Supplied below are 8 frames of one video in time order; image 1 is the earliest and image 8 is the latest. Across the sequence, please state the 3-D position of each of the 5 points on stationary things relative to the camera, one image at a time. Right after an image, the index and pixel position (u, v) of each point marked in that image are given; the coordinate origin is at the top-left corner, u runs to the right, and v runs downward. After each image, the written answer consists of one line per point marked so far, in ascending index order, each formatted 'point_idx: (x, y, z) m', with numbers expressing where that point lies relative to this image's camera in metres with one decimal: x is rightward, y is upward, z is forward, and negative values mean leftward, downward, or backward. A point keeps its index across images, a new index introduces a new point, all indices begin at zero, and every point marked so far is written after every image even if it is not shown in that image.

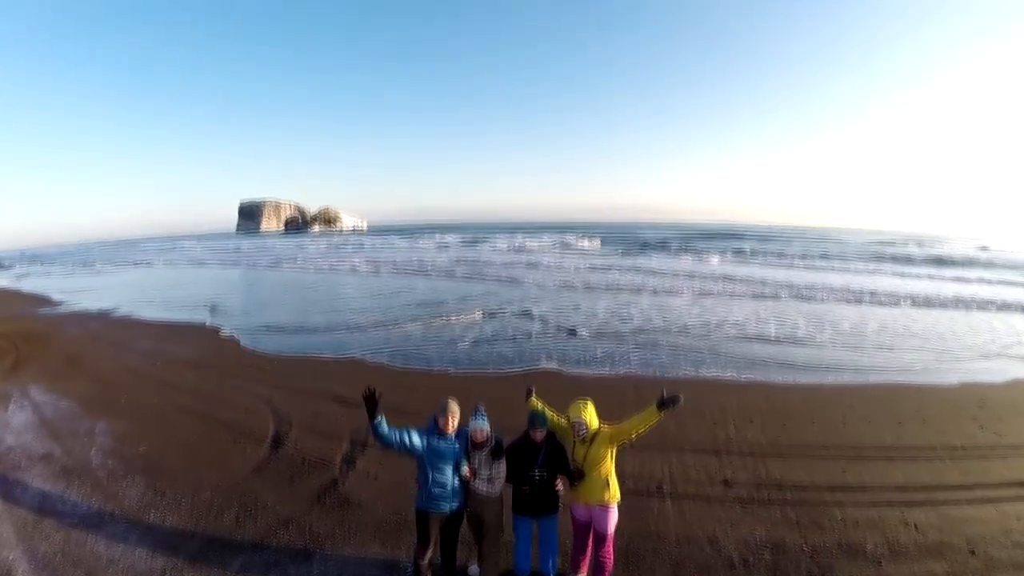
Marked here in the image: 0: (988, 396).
0: (+4.7, -1.2, +5.1) m
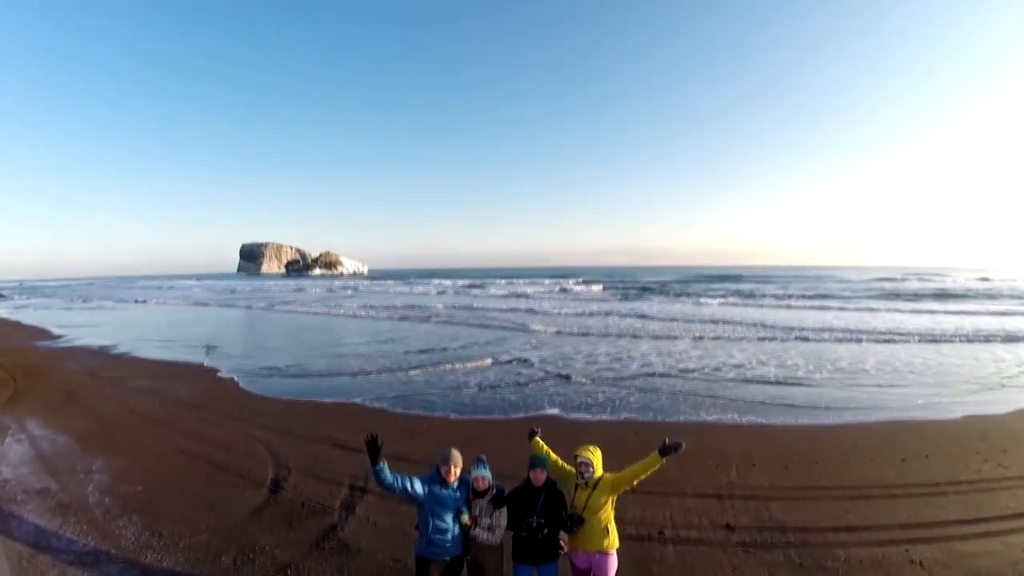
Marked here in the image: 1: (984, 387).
0: (+4.8, -1.5, +5.0) m
1: (+7.0, -1.4, +7.2) m
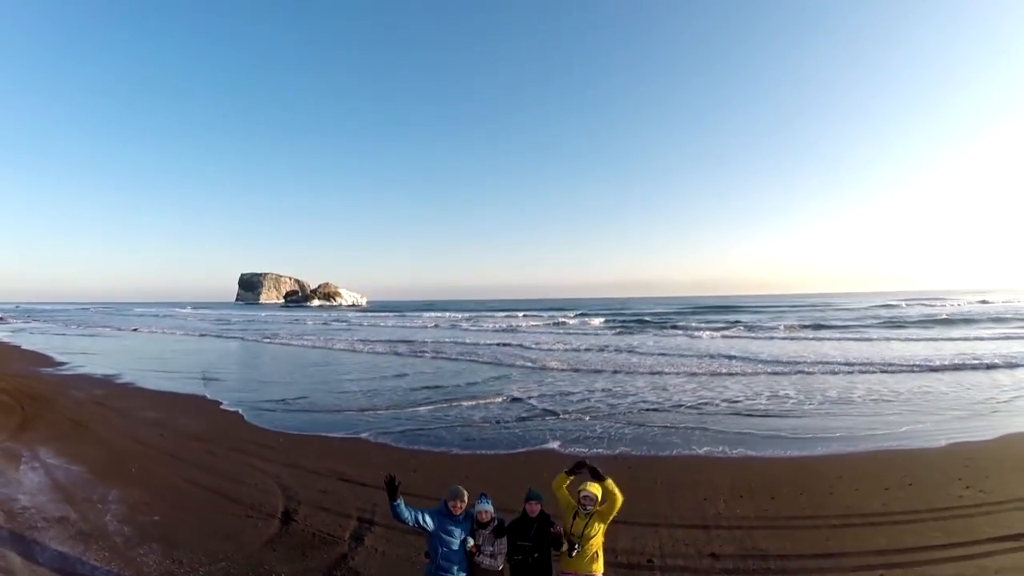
0: (+4.8, -1.9, +5.1) m
1: (+7.0, -2.0, +7.4) m
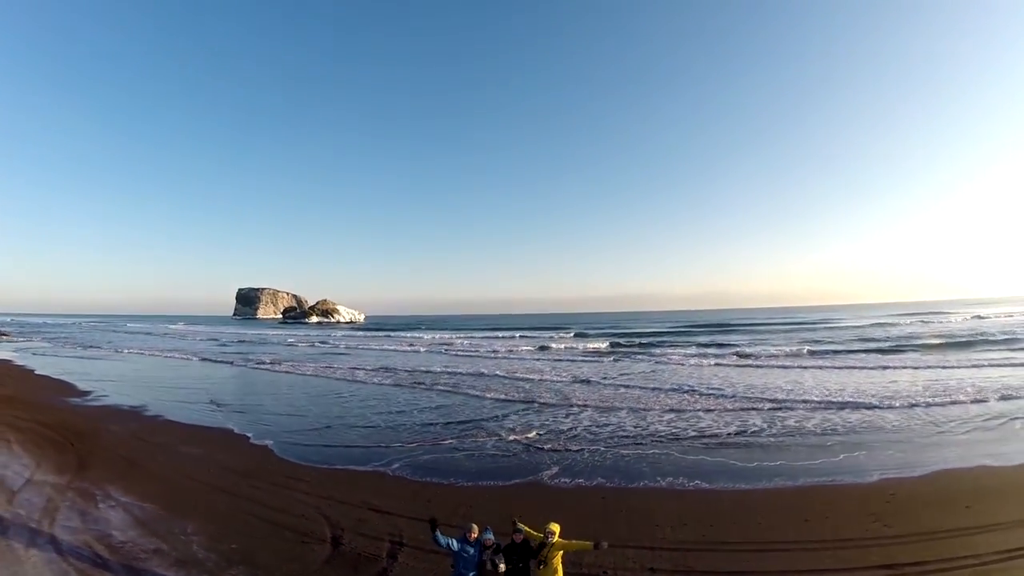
0: (+4.7, -2.6, +6.2) m
1: (+6.9, -2.8, +8.4) m
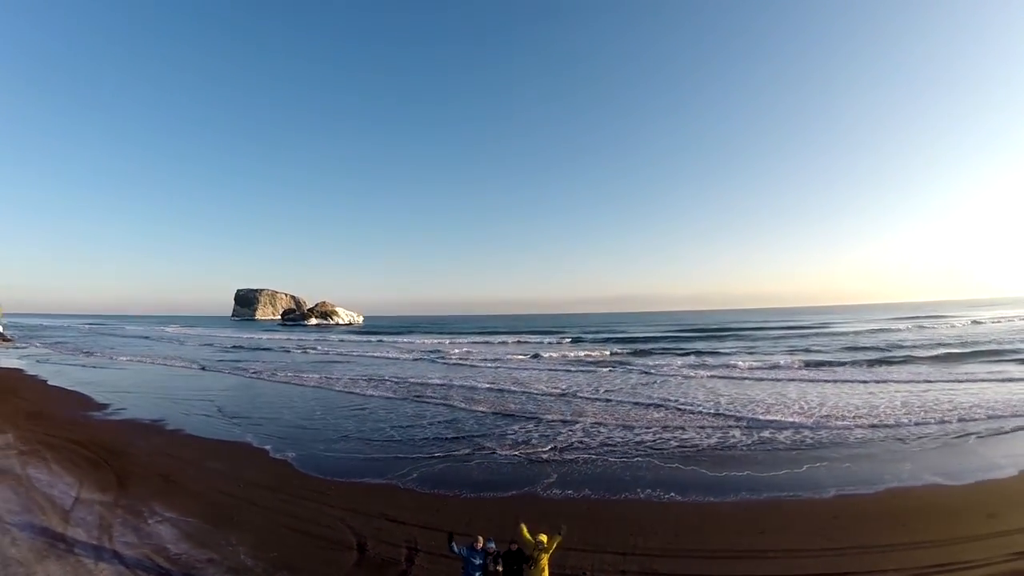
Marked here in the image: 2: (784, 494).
0: (+4.7, -3.1, +7.0) m
1: (+6.8, -3.3, +9.3) m
2: (+4.1, -3.1, +7.5) m
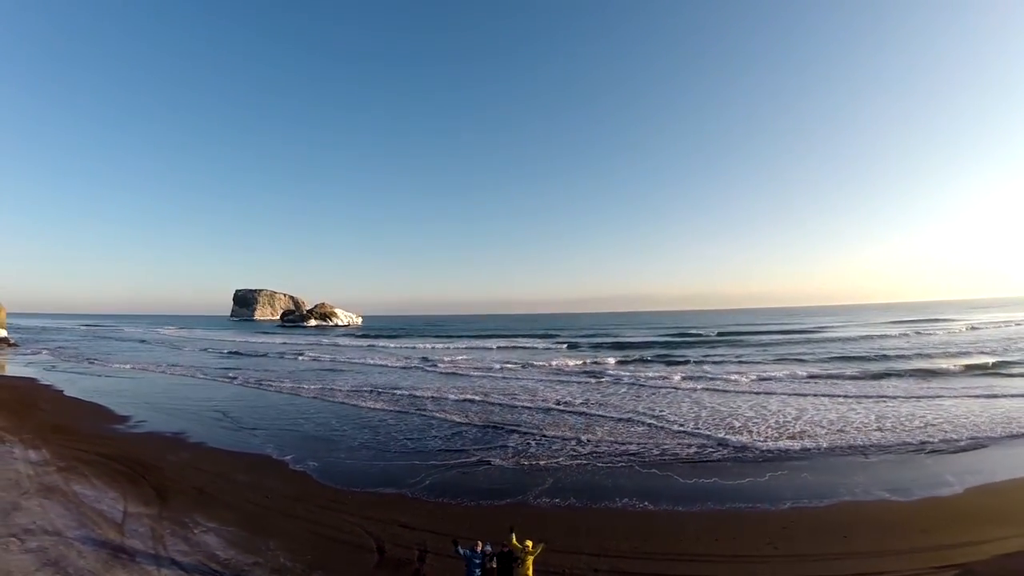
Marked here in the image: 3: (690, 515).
0: (+4.6, -3.7, +8.1) m
1: (+6.7, -3.9, +10.3) m
2: (+4.0, -3.7, +8.5) m
3: (+2.9, -3.6, +8.0) m
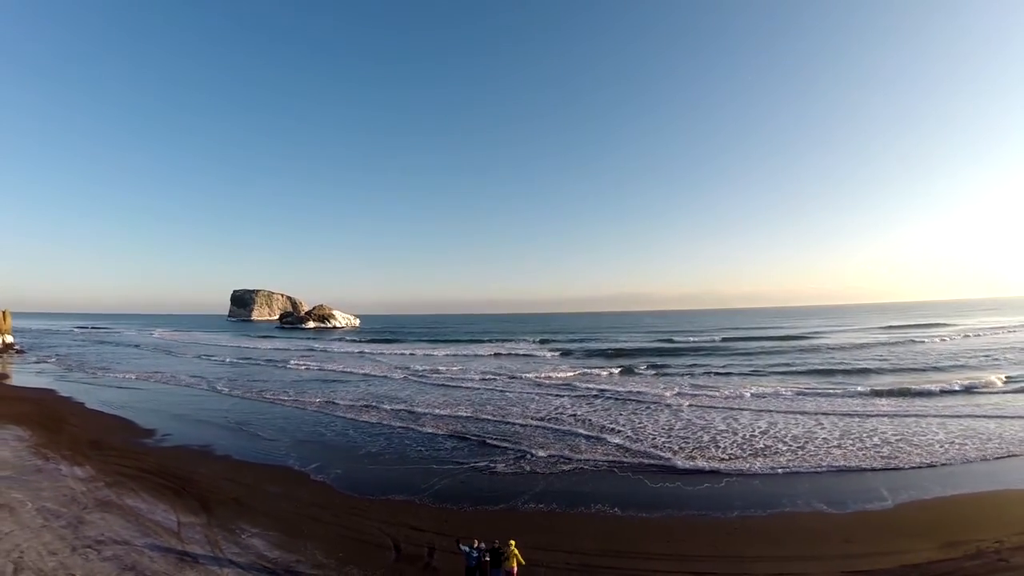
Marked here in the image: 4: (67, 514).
0: (+4.4, -4.5, +9.7) m
1: (+6.5, -4.7, +12.0) m
2: (+3.8, -4.5, +10.1) m
3: (+2.7, -4.4, +9.6) m
4: (-9.0, -4.6, +10.0) m
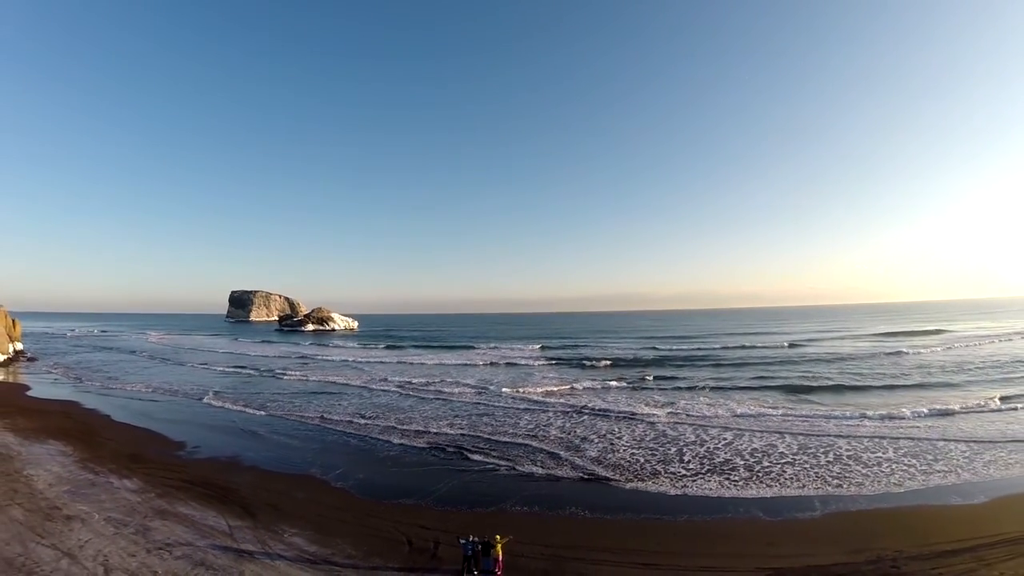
0: (+4.1, -5.6, +11.9) m
1: (+6.2, -5.8, +14.2) m
2: (+3.6, -5.5, +12.4) m
3: (+2.5, -5.4, +11.8) m
4: (-9.2, -5.6, +12.2) m
